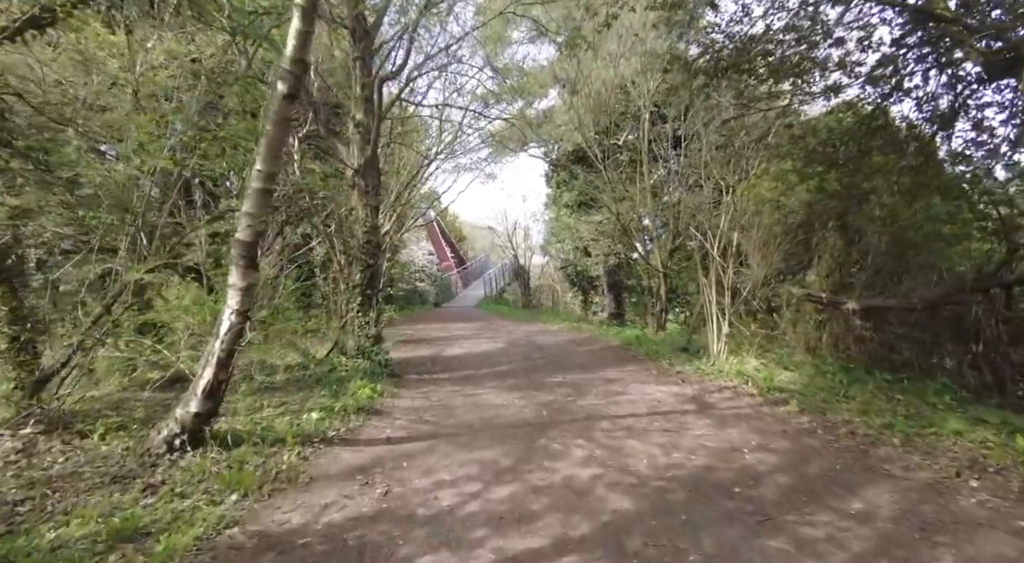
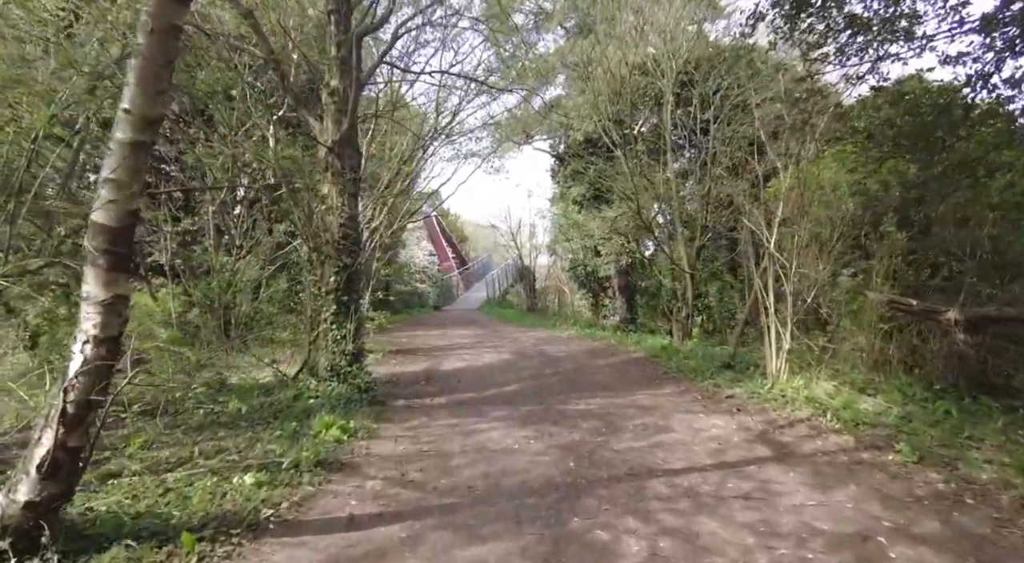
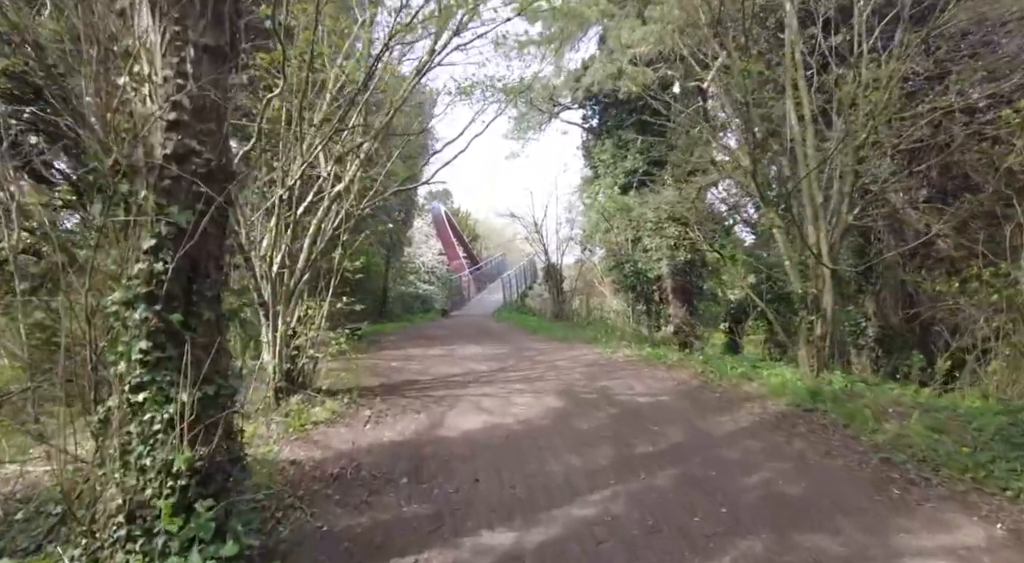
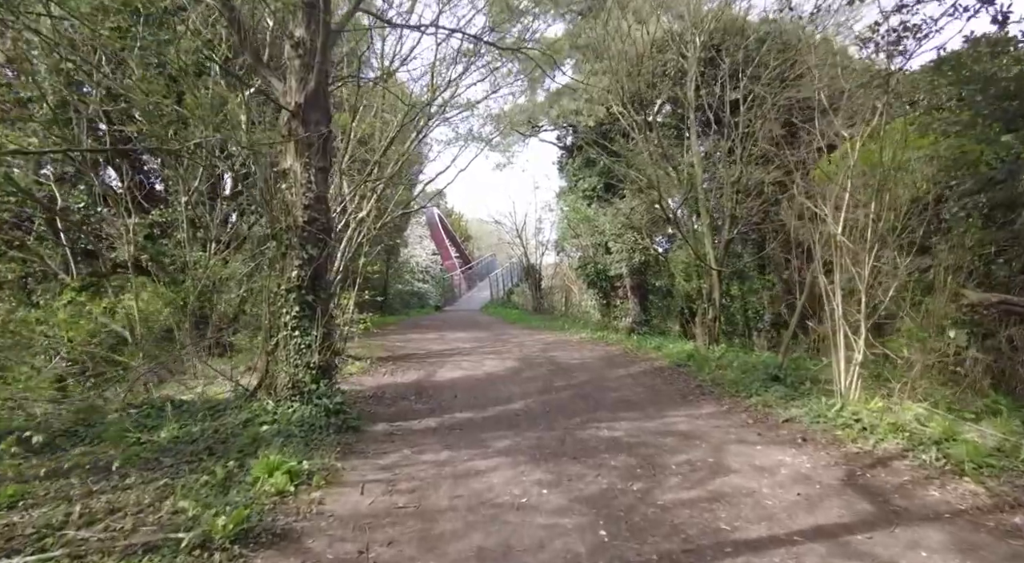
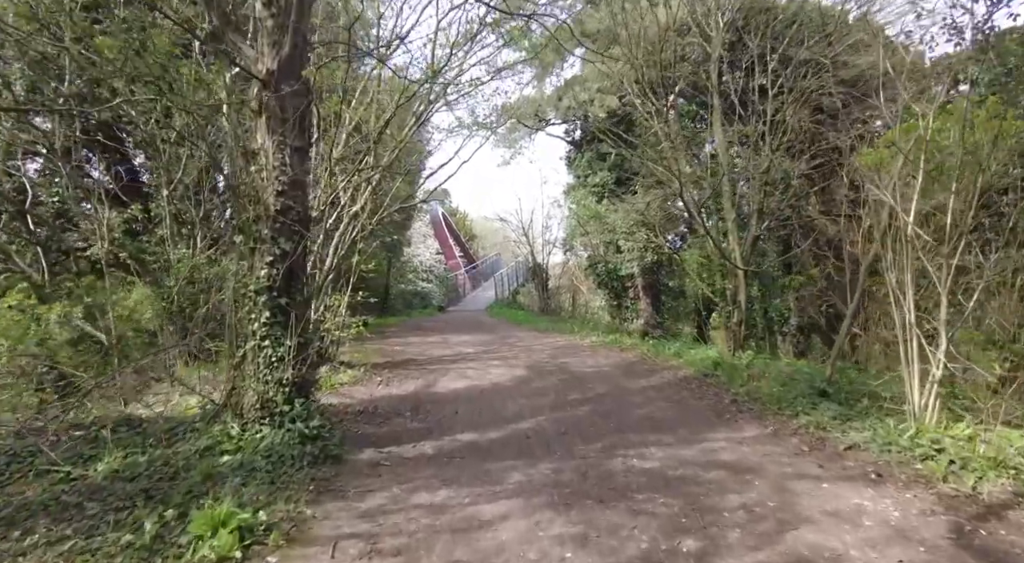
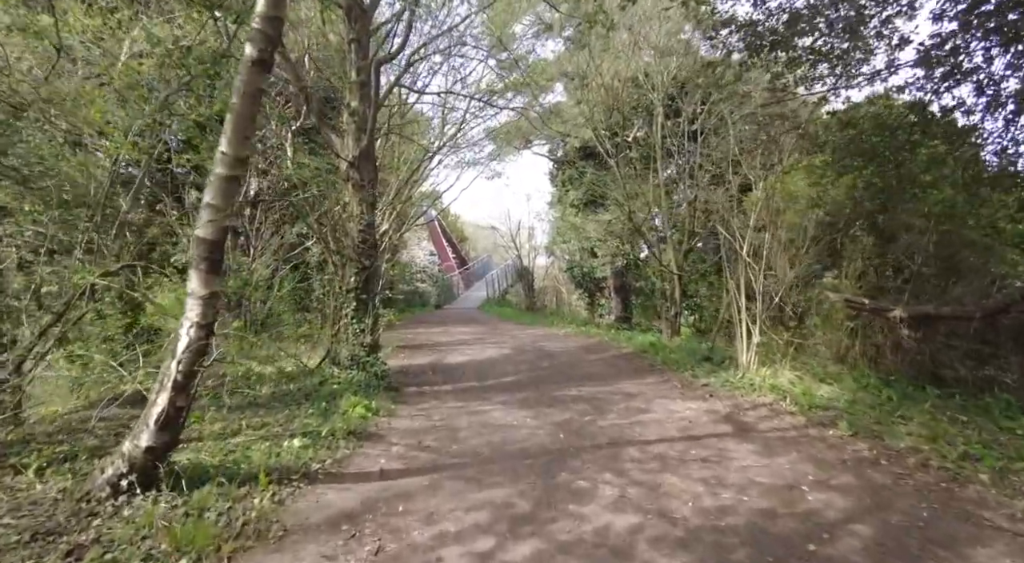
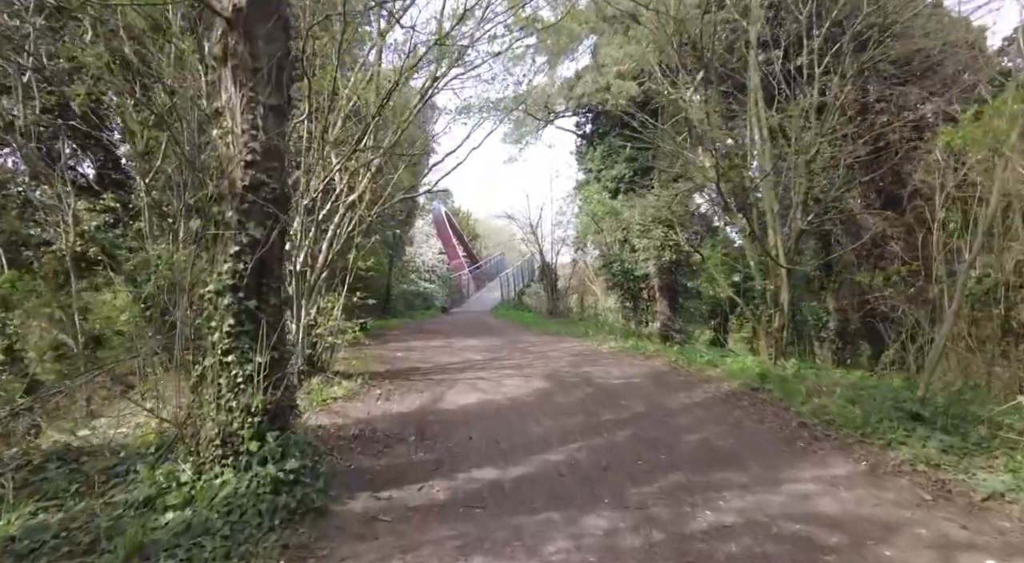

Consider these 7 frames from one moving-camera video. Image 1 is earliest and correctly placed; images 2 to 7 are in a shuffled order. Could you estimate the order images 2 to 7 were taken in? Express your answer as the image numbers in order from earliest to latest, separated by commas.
6, 2, 4, 5, 7, 3
